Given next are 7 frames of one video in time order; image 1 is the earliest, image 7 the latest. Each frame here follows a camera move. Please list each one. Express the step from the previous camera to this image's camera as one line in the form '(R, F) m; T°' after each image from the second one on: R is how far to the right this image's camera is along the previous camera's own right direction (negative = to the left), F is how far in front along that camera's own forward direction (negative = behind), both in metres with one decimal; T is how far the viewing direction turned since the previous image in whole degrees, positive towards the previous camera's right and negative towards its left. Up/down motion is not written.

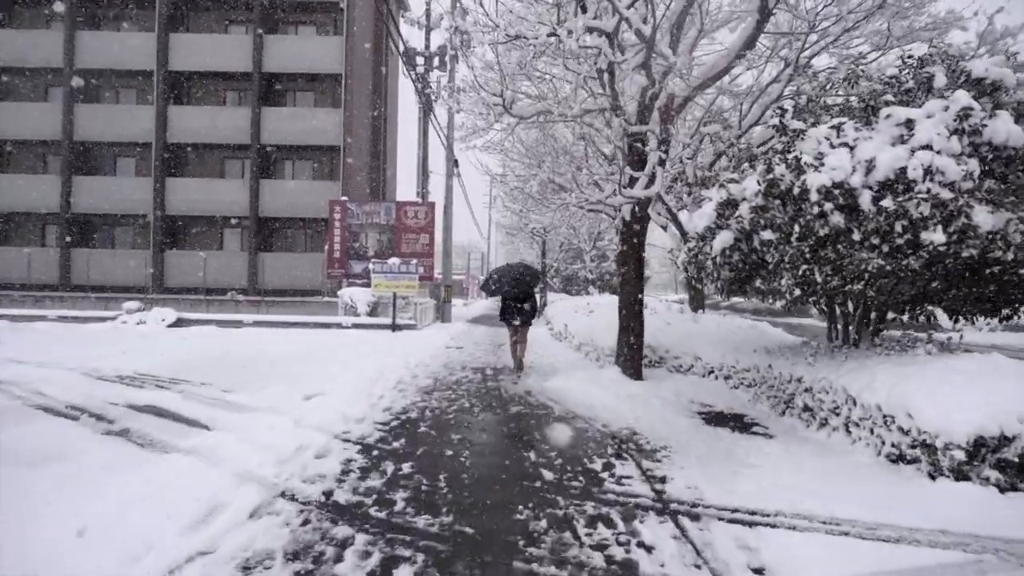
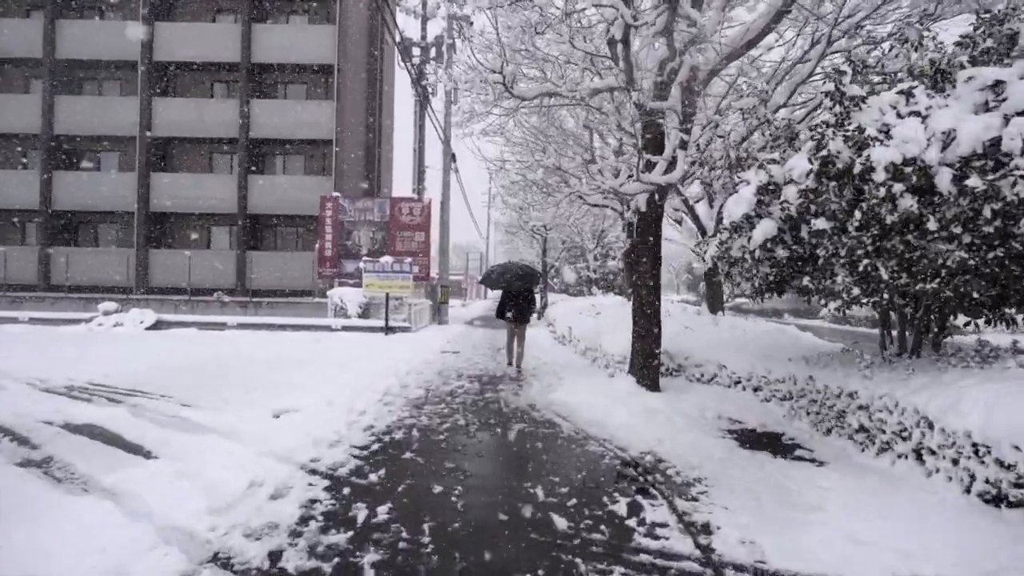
(0.0, +0.9) m; 0°
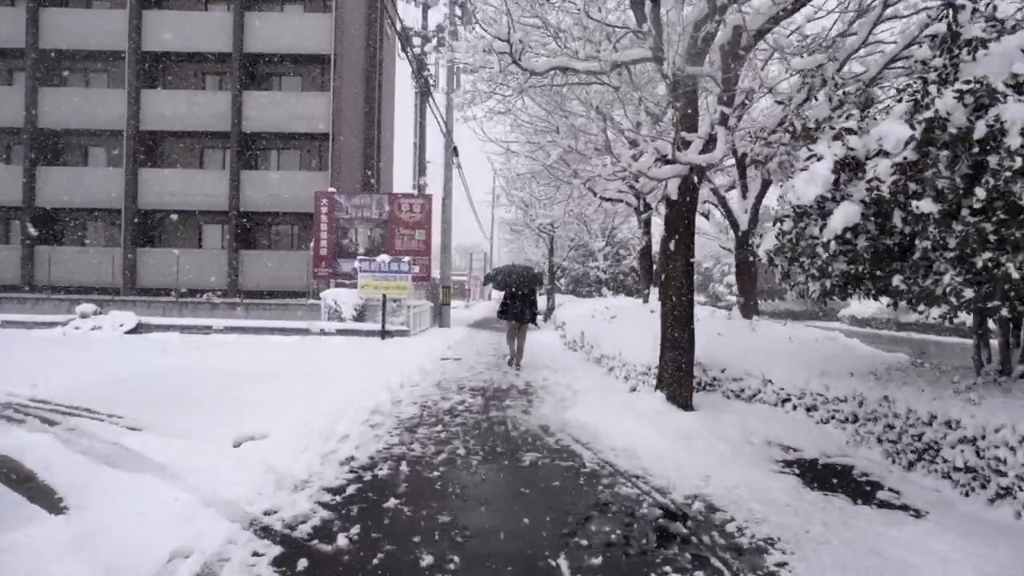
(0.0, +1.0) m; 0°
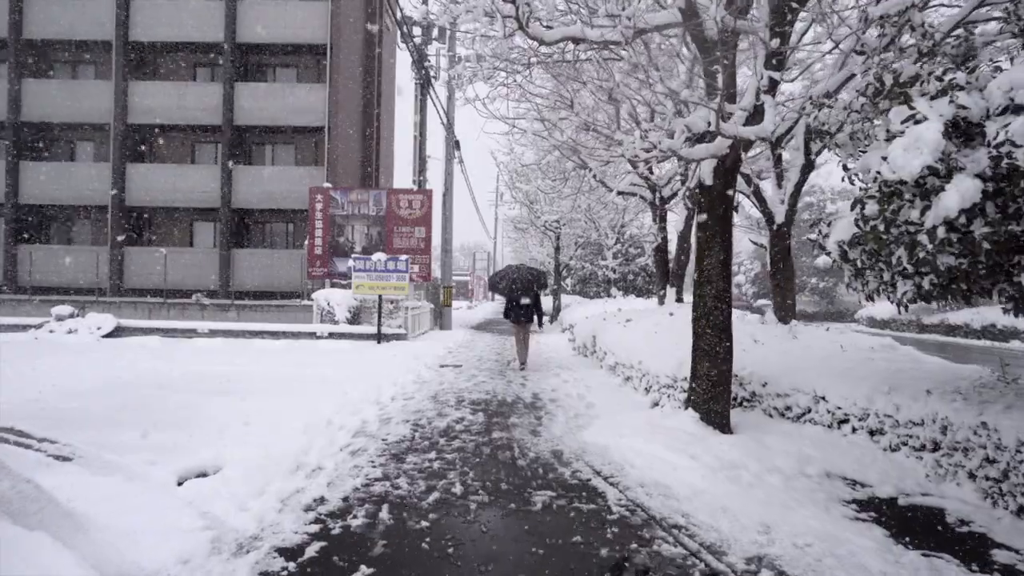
(0.0, +0.9) m; 0°
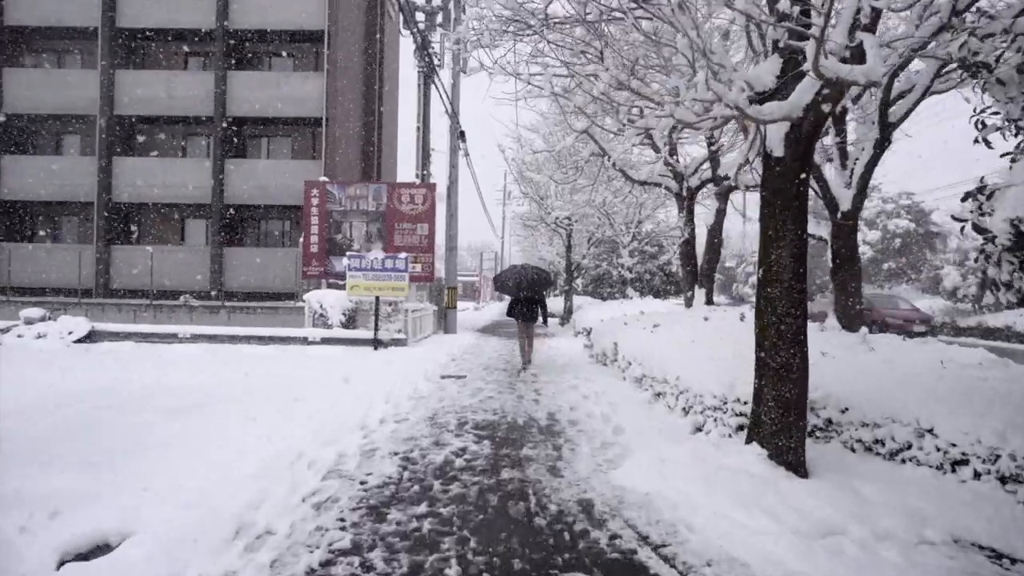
(0.0, +1.2) m; -1°
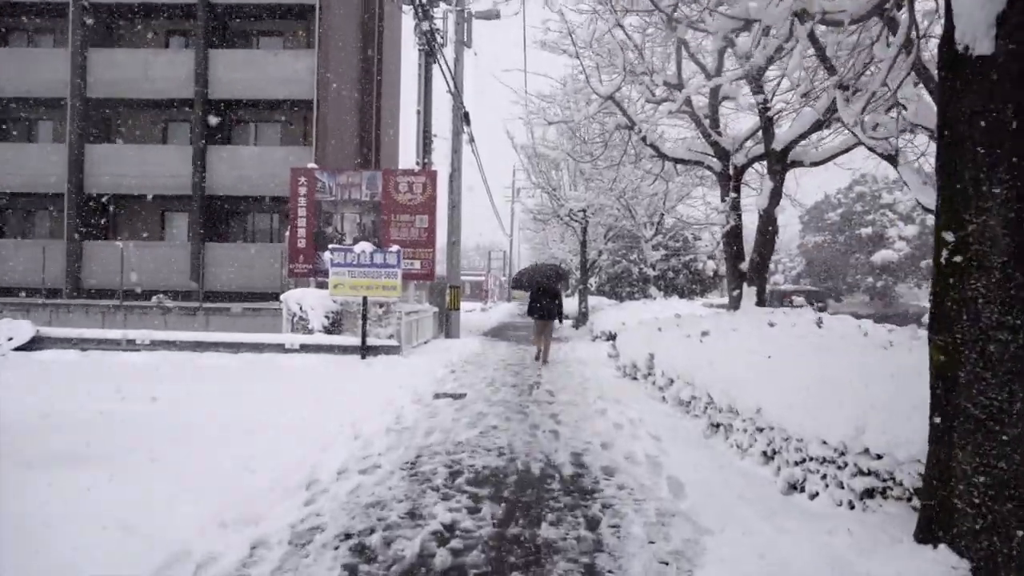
(0.0, +1.8) m; -1°
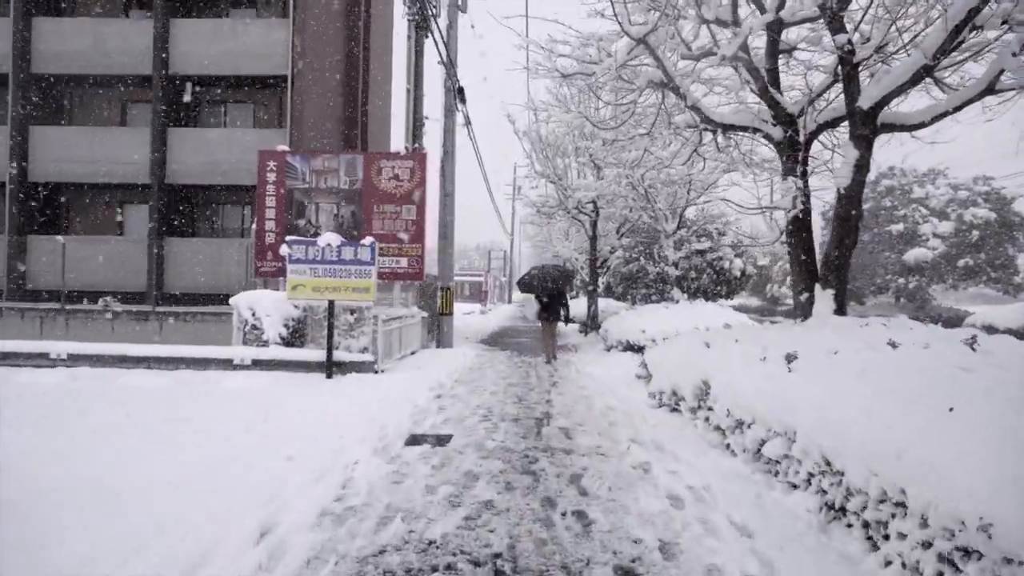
(0.0, +2.0) m; 0°
